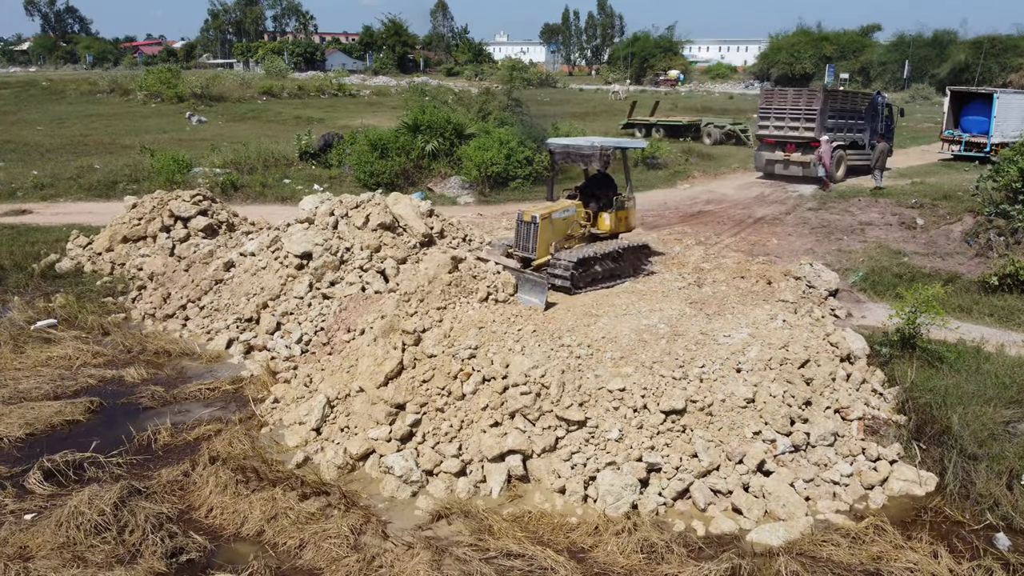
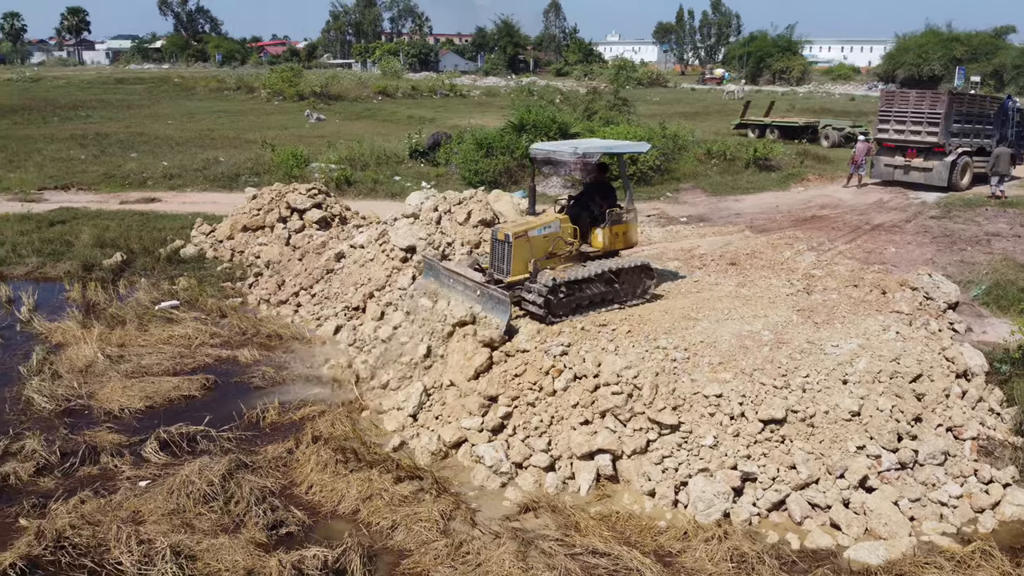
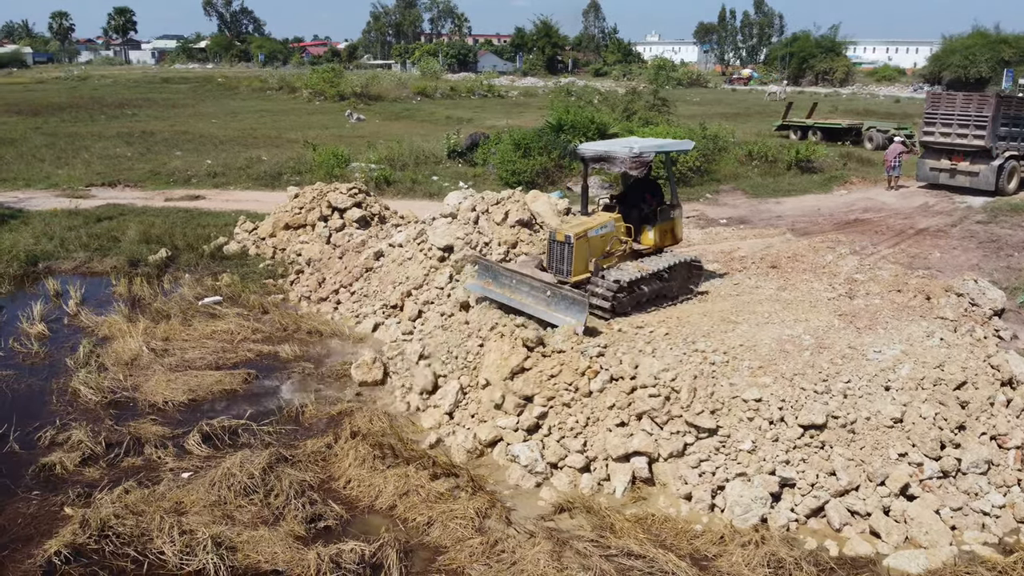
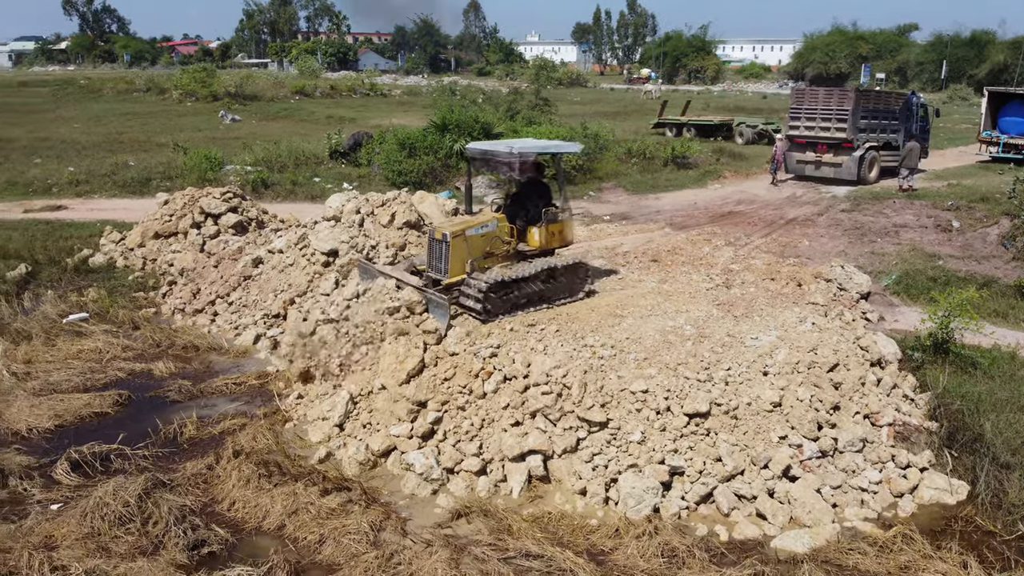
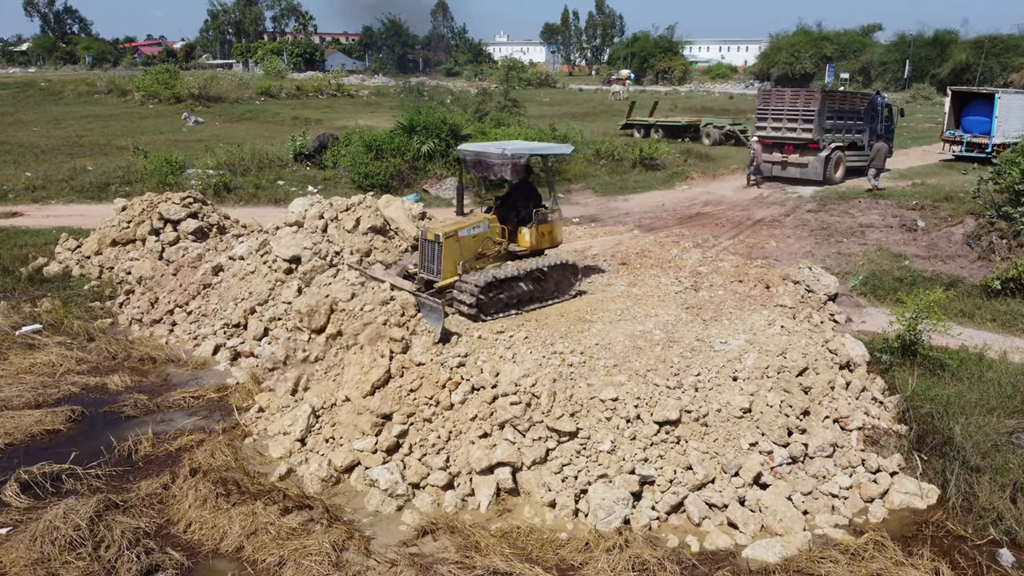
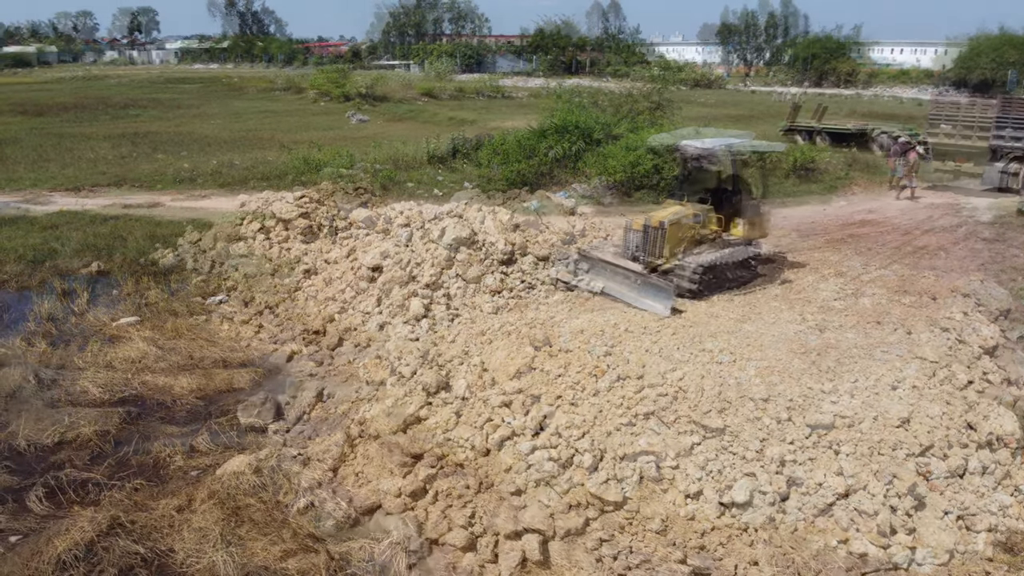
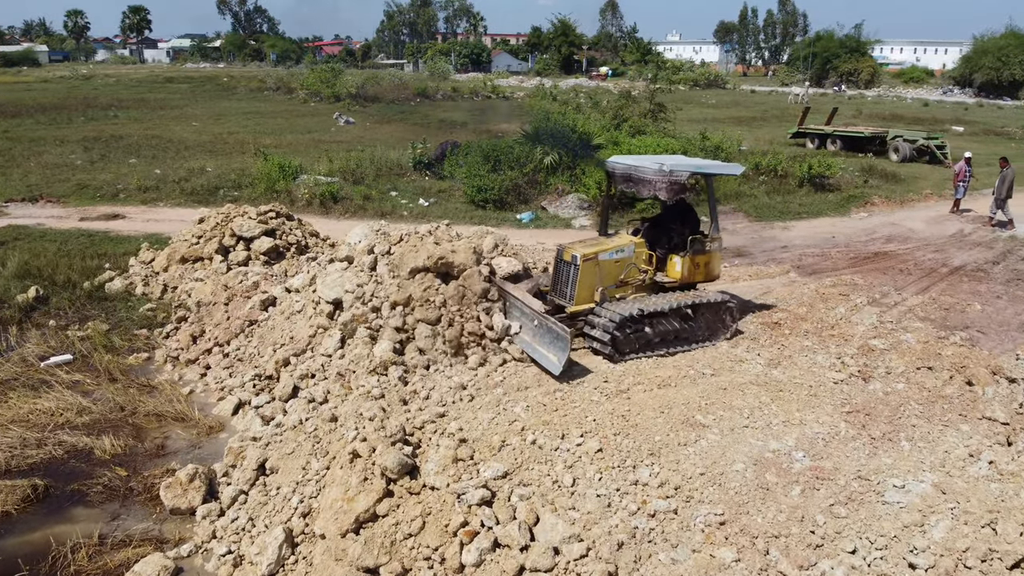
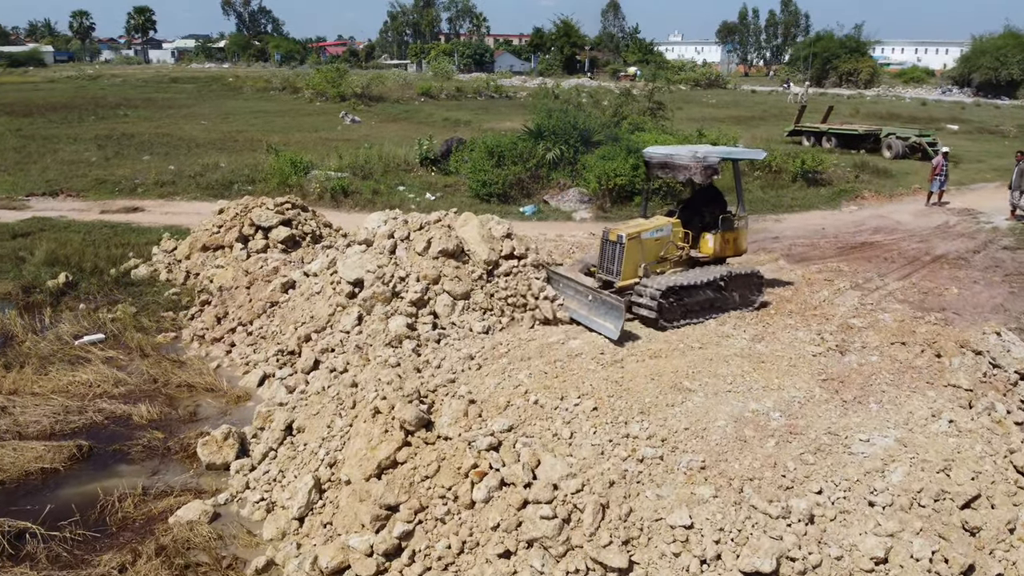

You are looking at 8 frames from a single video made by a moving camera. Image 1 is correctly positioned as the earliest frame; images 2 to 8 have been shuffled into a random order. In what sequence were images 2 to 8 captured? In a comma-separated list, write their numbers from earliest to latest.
5, 4, 2, 3, 6, 8, 7
